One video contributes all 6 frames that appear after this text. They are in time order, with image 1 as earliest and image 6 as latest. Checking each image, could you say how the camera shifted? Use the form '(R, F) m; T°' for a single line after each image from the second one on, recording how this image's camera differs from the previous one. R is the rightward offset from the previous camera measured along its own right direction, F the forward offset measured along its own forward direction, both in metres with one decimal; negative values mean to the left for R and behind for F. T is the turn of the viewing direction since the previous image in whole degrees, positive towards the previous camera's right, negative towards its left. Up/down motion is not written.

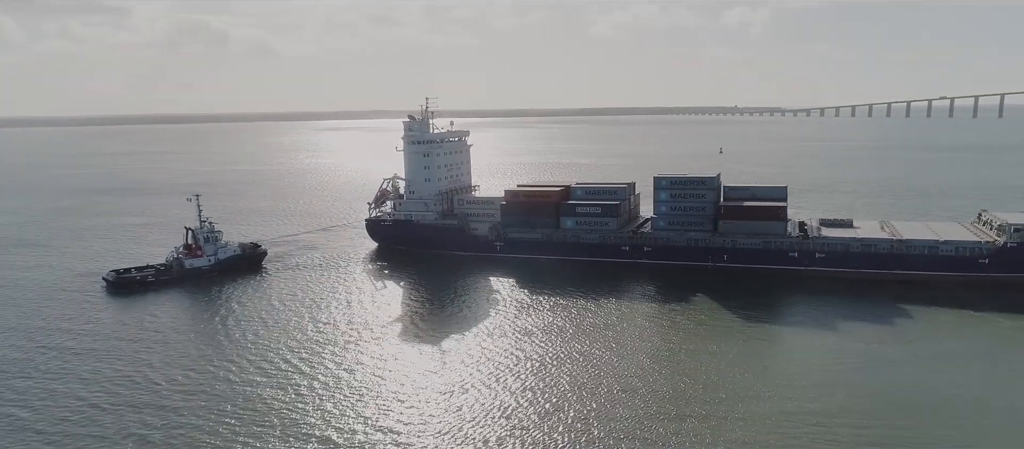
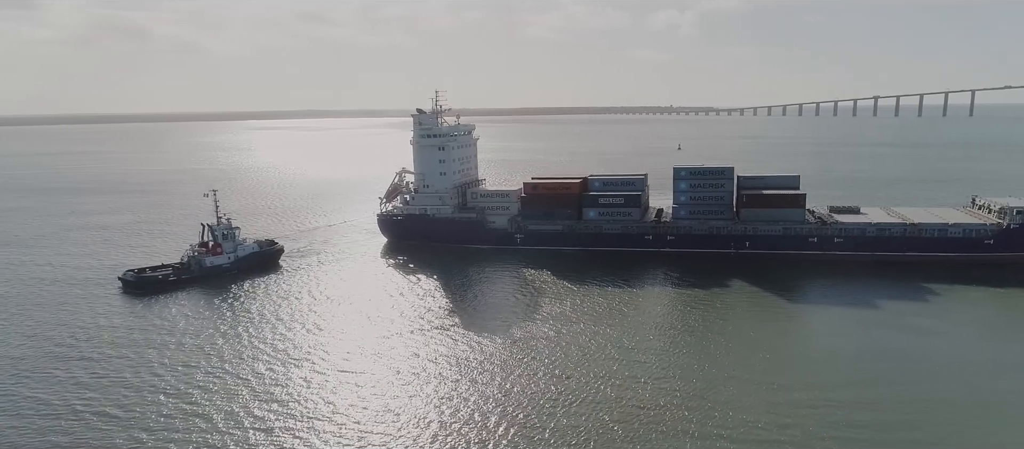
(-5.7, 0.0) m; +6°
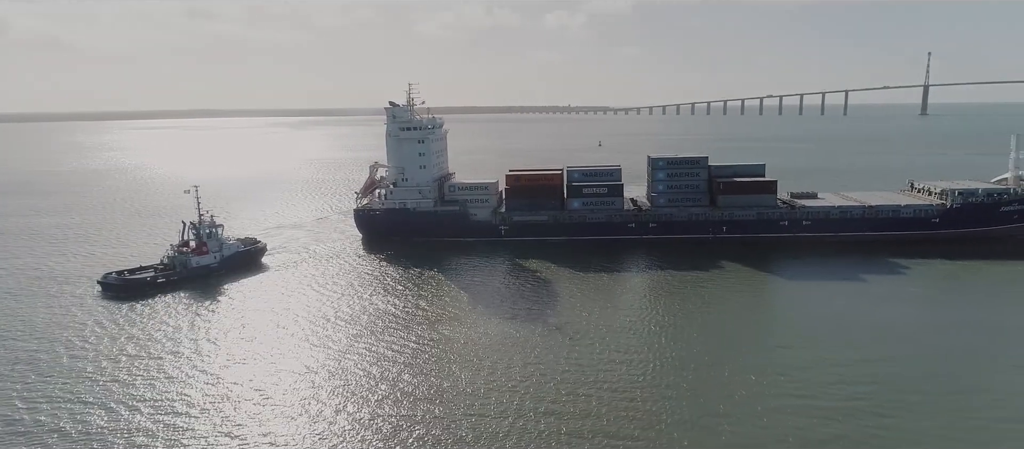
(-6.0, +0.1) m; +9°
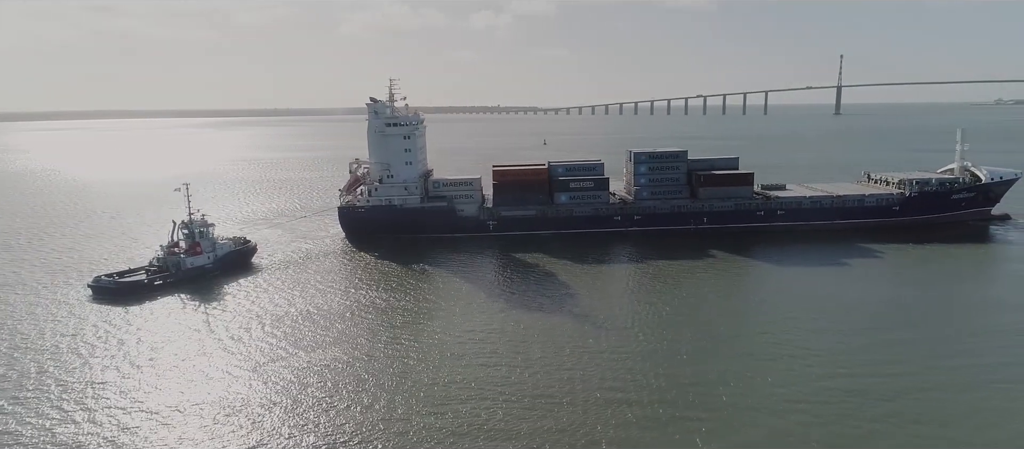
(-4.2, -0.1) m; +7°
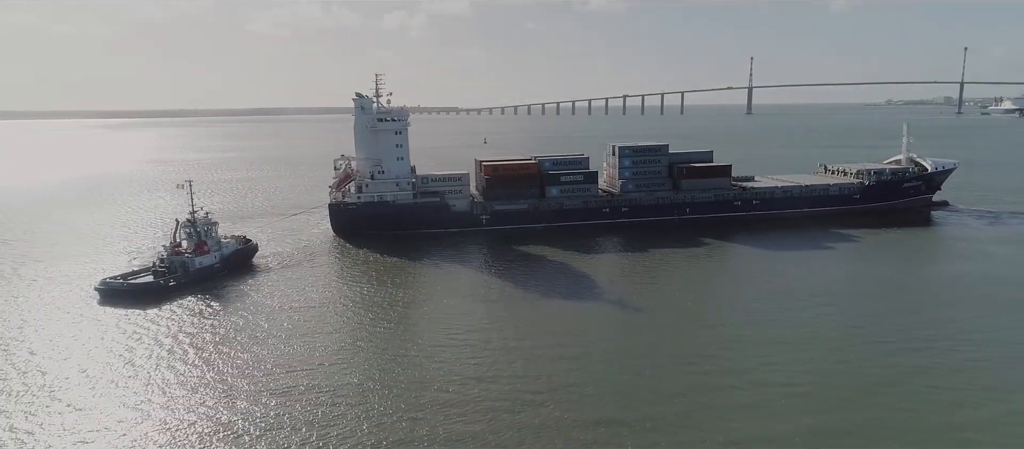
(-5.3, -0.1) m; +8°
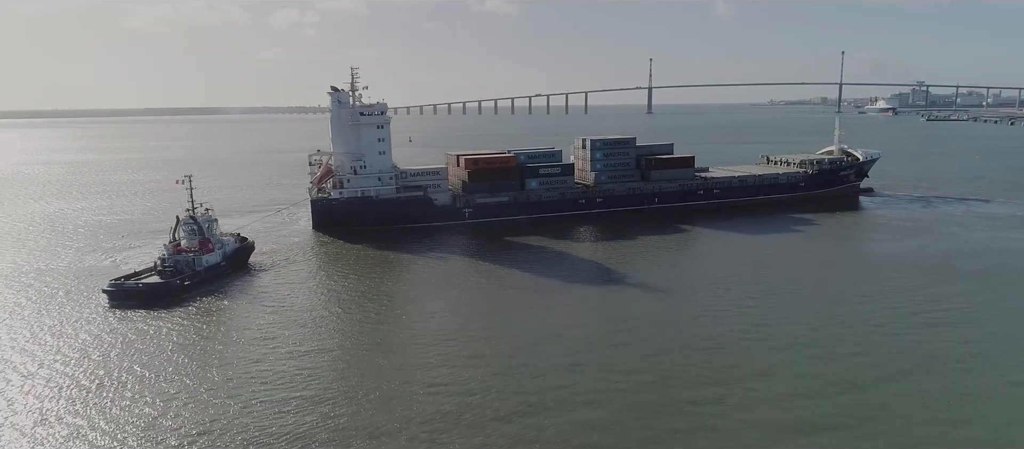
(-5.8, -0.1) m; +9°
